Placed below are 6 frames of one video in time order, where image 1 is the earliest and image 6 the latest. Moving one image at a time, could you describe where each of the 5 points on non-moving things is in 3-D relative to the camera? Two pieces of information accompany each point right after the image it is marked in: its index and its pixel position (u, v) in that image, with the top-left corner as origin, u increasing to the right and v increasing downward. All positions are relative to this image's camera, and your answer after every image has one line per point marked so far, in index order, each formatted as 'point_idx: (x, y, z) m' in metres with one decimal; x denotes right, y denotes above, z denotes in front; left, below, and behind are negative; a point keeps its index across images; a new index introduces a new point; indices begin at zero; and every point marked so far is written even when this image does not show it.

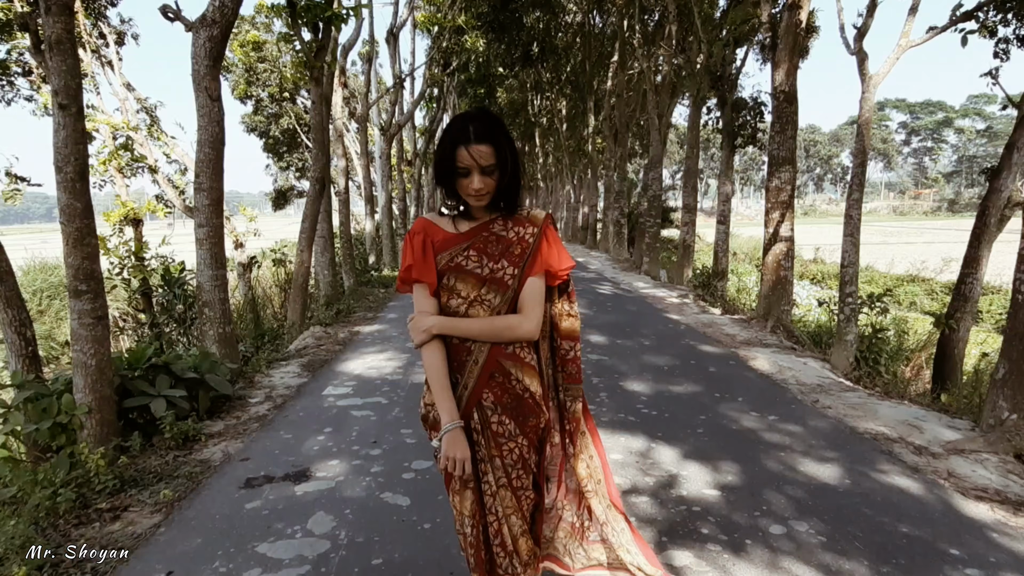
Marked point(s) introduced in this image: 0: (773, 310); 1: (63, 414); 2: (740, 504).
0: (+3.4, -0.3, +7.5) m
1: (-2.7, -0.8, +3.4) m
2: (+1.2, -1.1, +3.0) m
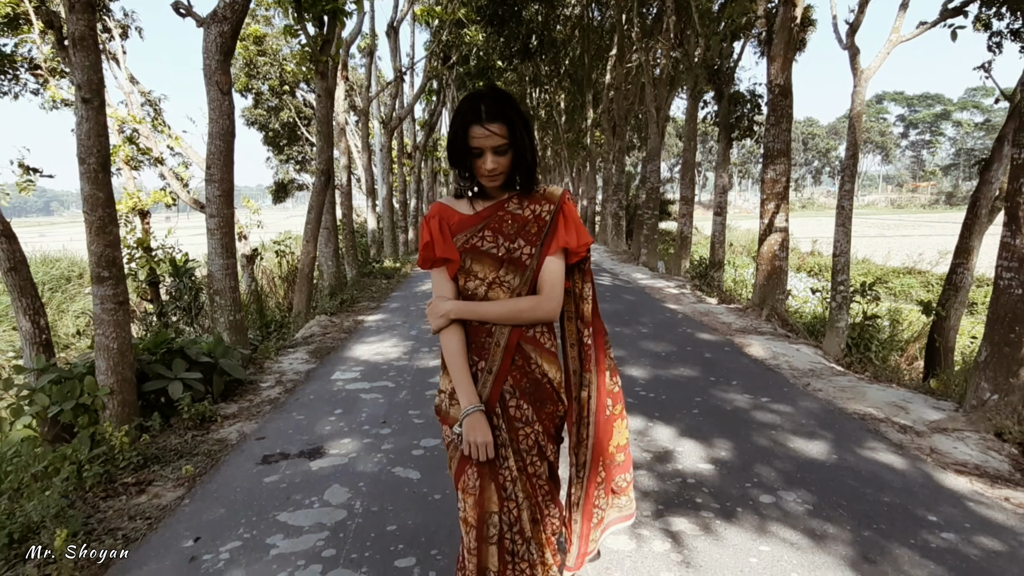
0: (+3.4, -0.1, +7.6) m
1: (-2.7, -0.7, +3.6) m
2: (+1.2, -1.1, +3.2) m
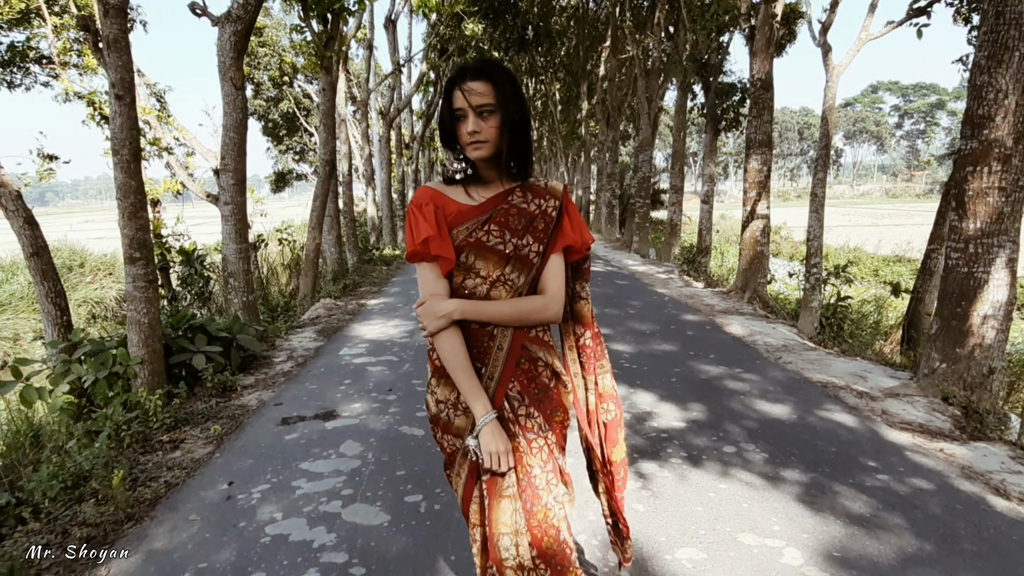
0: (+3.4, +0.1, +8.0) m
1: (-2.7, -0.5, +4.0) m
2: (+1.2, -0.9, +3.6) m
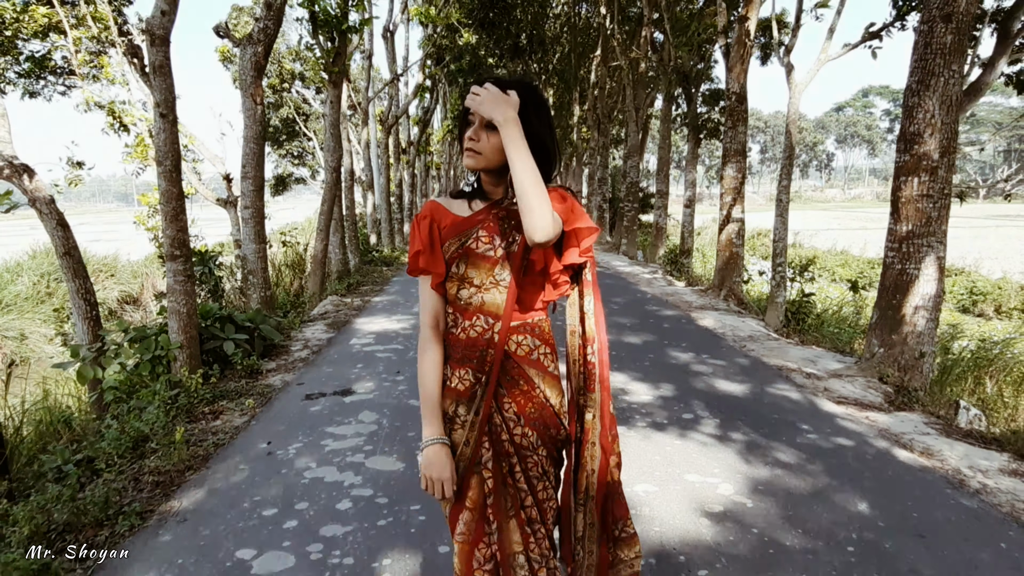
0: (+3.3, +0.1, +8.7) m
1: (-2.8, -0.5, +4.5) m
2: (+1.1, -0.9, +4.2) m
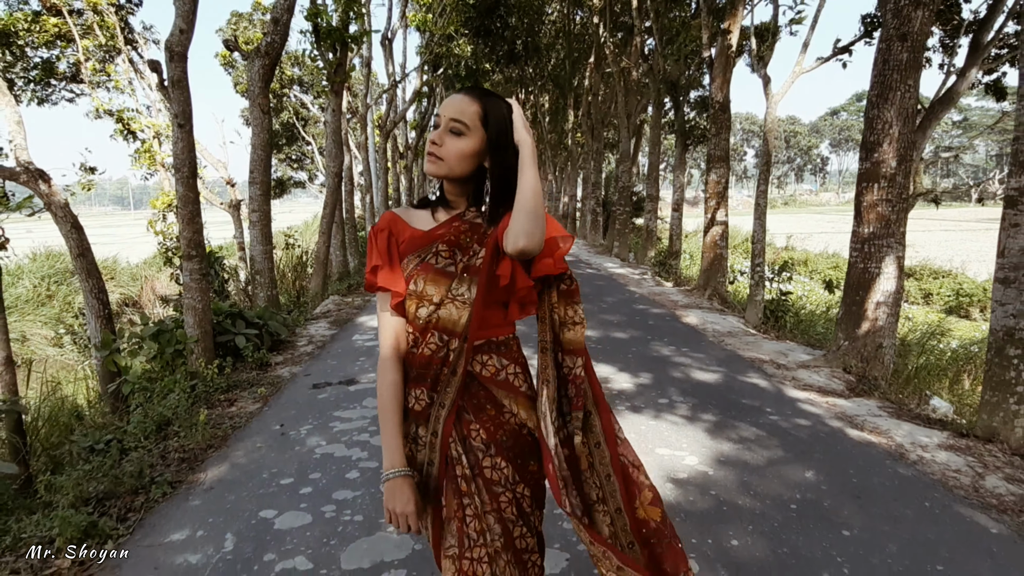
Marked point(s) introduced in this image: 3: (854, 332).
0: (+3.2, +0.1, +9.1) m
1: (-2.9, -0.5, +4.9) m
2: (+1.1, -0.8, +4.6) m
3: (+3.2, -0.4, +5.3) m
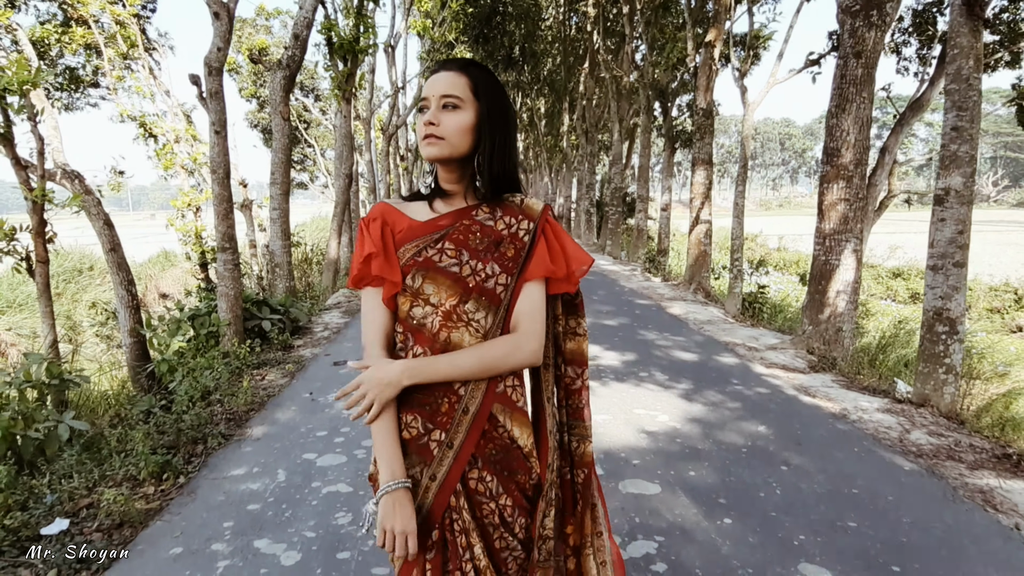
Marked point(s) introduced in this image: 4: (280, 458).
0: (+3.1, +0.2, +9.7) m
1: (-2.9, -0.4, +5.5) m
2: (+1.1, -0.7, +5.2) m
3: (+3.2, -0.3, +5.9) m
4: (-1.4, -1.0, +3.5) m
